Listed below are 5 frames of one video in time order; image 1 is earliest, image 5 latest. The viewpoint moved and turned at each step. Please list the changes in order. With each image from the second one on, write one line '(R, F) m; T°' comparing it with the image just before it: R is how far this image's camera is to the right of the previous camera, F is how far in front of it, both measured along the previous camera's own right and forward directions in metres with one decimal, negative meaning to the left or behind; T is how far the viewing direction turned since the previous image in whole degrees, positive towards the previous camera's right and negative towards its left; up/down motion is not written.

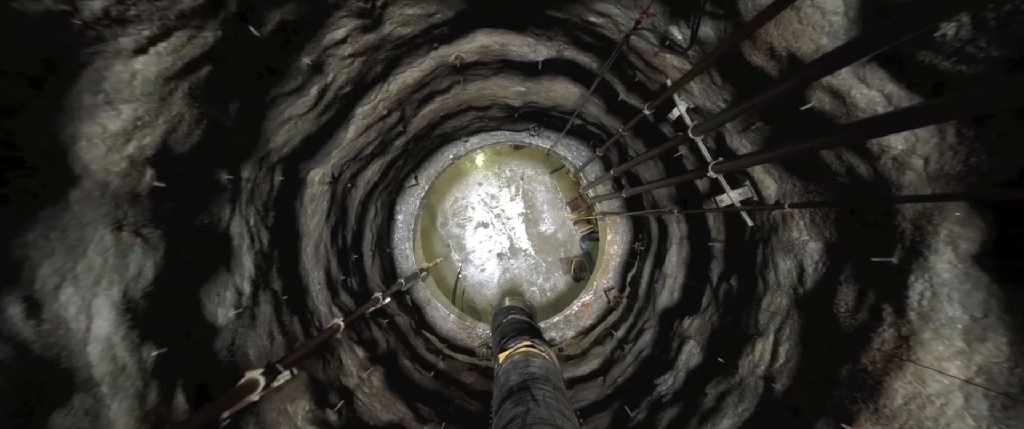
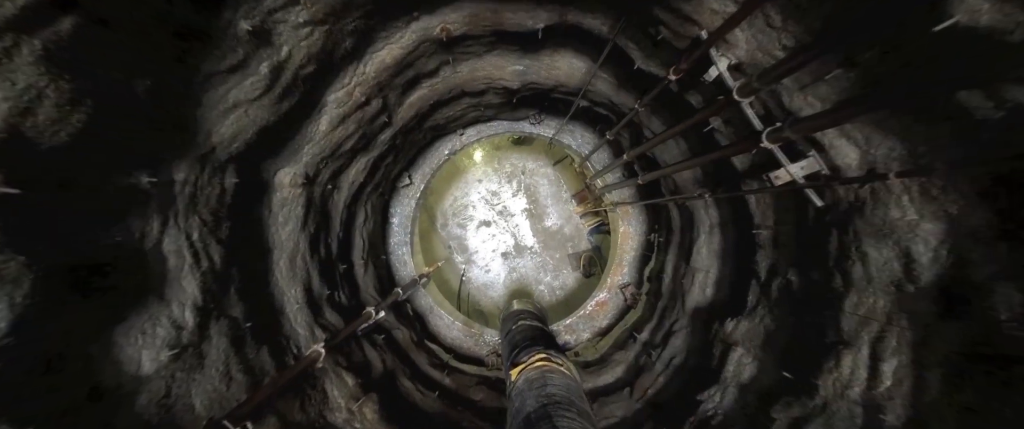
(0.0, +0.6) m; -1°
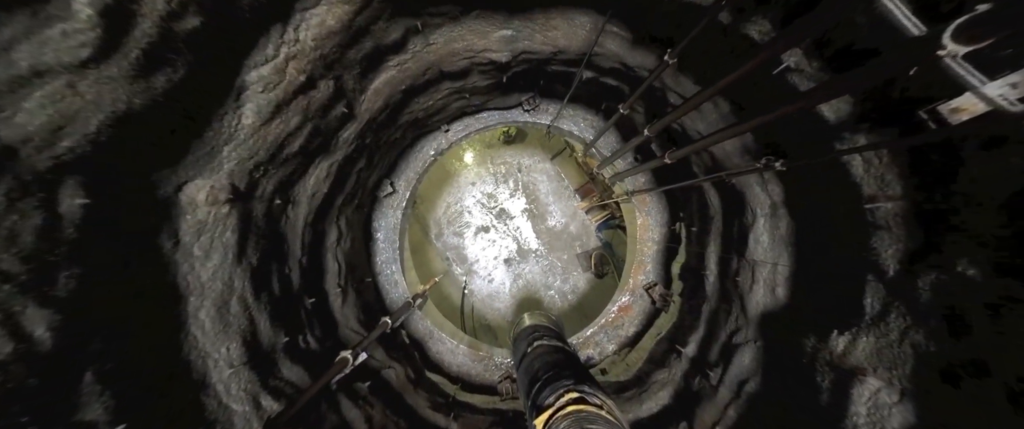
(-0.1, +0.9) m; +1°
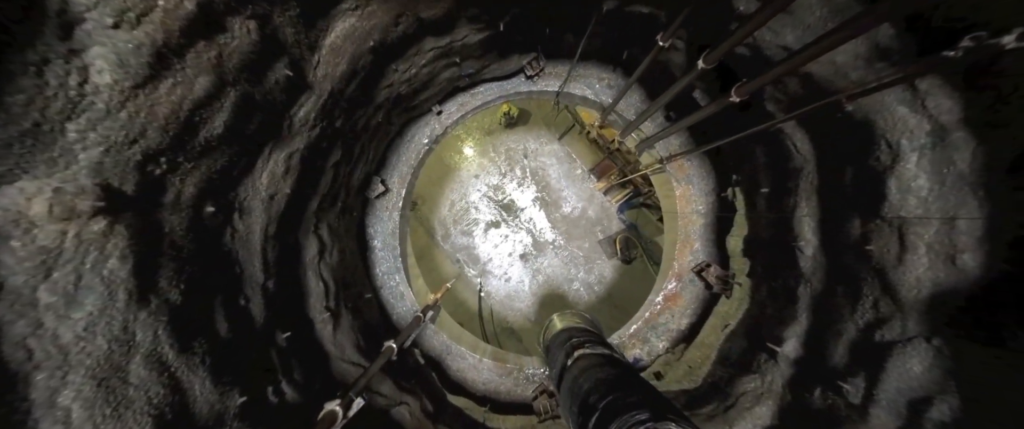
(-0.2, +1.0) m; -1°
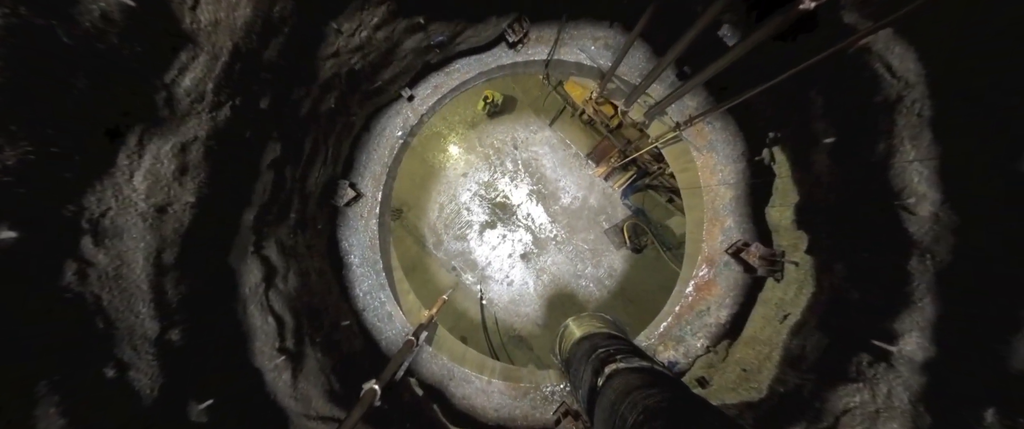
(0.0, +0.9) m; +1°
